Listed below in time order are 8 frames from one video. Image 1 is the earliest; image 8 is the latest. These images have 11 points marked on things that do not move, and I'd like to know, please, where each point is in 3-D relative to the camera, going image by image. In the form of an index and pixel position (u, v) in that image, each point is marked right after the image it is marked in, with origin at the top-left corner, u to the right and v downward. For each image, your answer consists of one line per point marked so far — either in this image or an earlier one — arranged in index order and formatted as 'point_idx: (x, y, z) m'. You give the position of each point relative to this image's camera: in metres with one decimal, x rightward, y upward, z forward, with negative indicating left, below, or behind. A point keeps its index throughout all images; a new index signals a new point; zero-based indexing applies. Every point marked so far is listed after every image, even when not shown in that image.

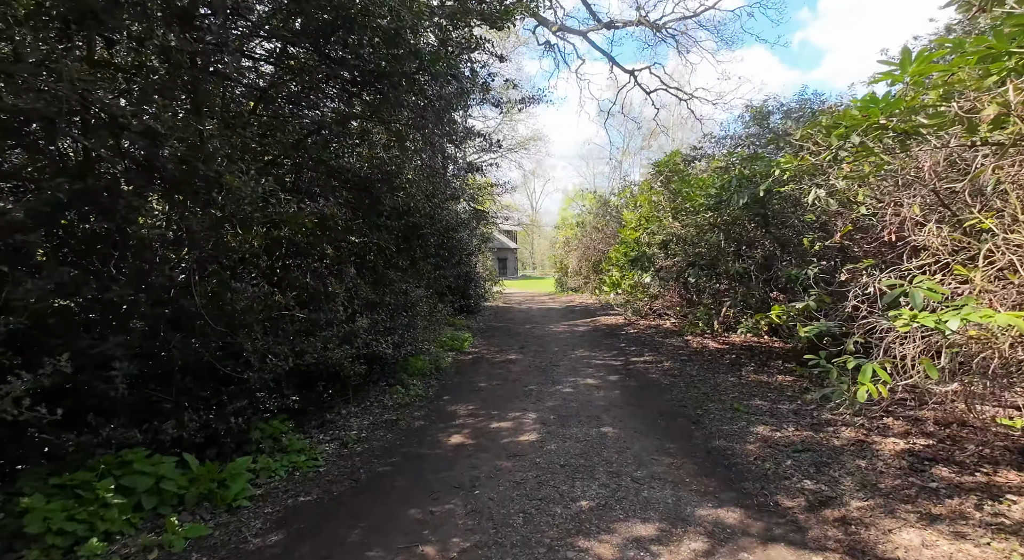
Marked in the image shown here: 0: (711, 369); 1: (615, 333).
0: (+2.8, -1.2, +7.7) m
1: (+2.0, -1.1, +11.1) m
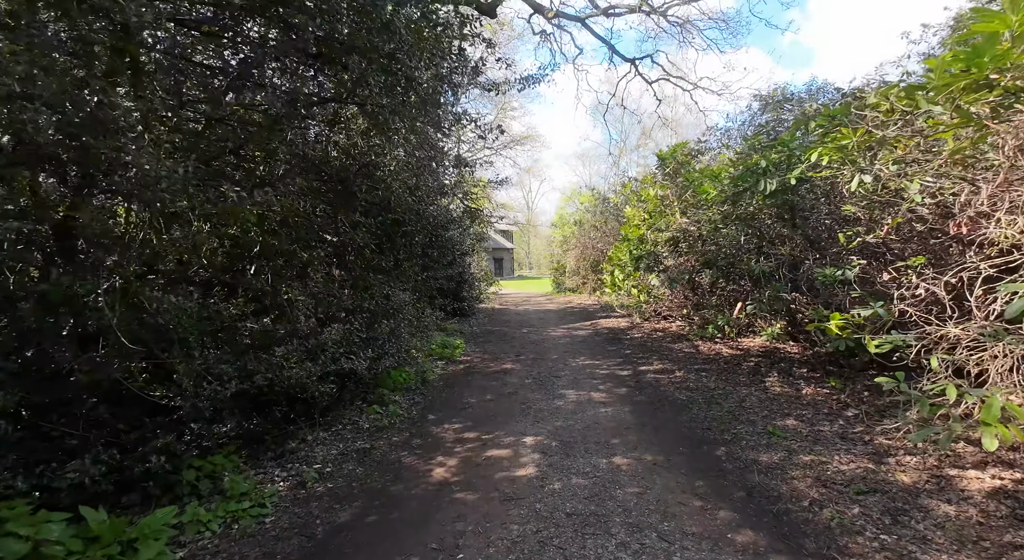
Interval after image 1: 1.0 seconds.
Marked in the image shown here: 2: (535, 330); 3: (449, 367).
0: (+2.7, -1.2, +6.9) m
1: (+1.9, -1.1, +10.2) m
2: (+0.5, -1.1, +12.3) m
3: (-1.0, -1.3, +8.2) m
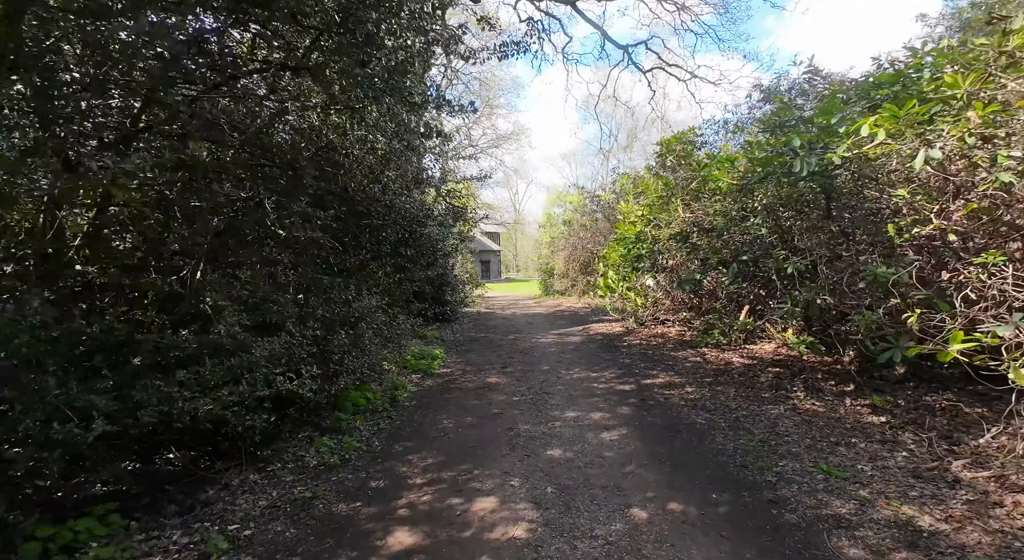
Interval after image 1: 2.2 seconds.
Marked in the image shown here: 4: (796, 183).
0: (+2.5, -1.2, +5.9) m
1: (+1.7, -1.1, +9.2) m
2: (+0.2, -1.1, +11.3) m
3: (-1.2, -1.3, +7.1) m
4: (+2.9, +1.0, +5.7) m
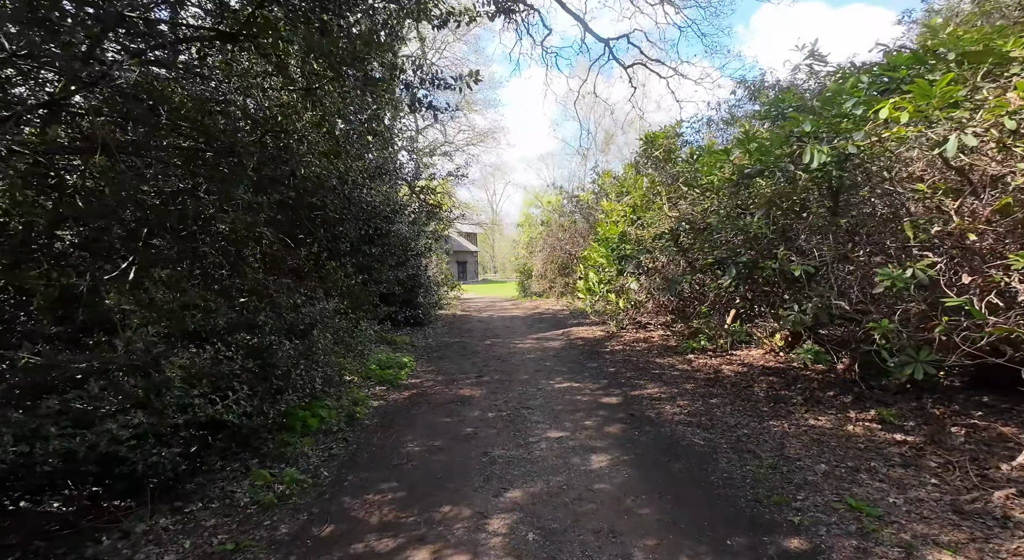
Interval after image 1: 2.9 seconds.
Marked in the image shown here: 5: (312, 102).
0: (+2.3, -1.2, +5.4) m
1: (+1.3, -1.1, +8.7) m
2: (-0.3, -1.1, +10.6) m
3: (-1.4, -1.3, +6.4) m
4: (+2.7, +1.0, +5.2) m
5: (-2.0, +1.7, +5.6) m
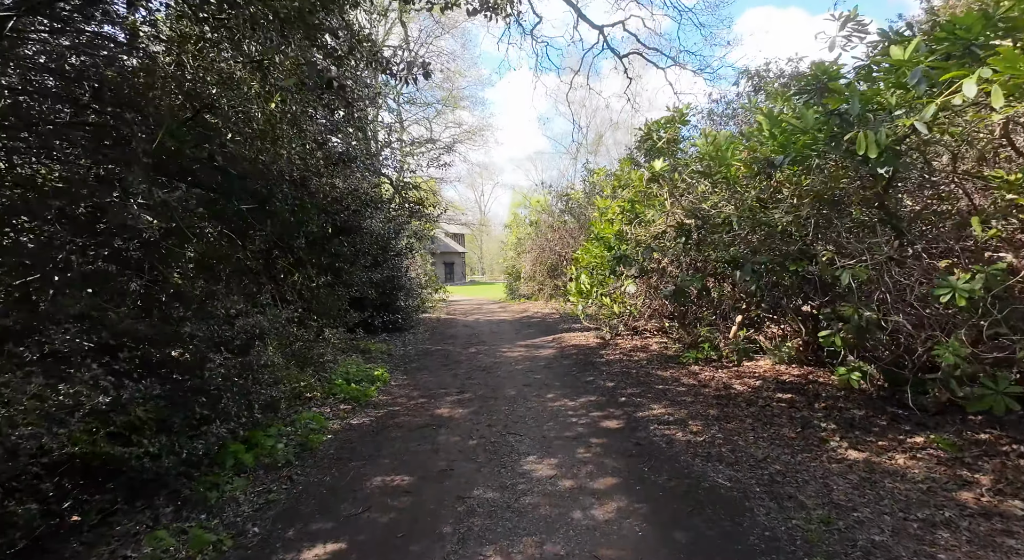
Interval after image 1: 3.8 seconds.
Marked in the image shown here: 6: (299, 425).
0: (+2.2, -1.3, +4.6) m
1: (+1.1, -1.2, +7.8) m
2: (-0.5, -1.2, +9.8) m
3: (-1.6, -1.3, +5.6) m
4: (+2.6, +0.9, +4.4) m
5: (-2.1, +1.7, +4.7) m
6: (-1.9, -1.3, +4.9) m
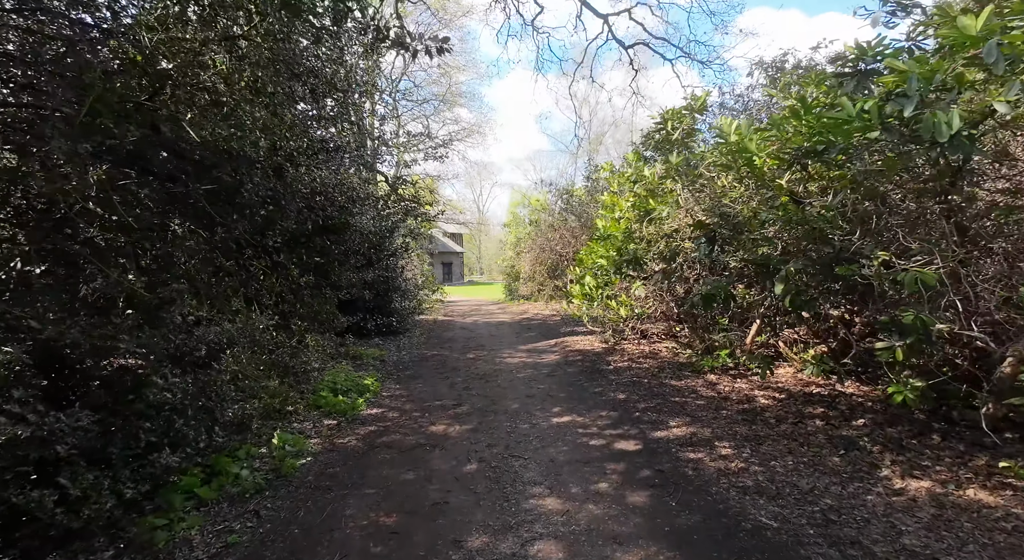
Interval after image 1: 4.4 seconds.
0: (+2.2, -1.3, +4.0) m
1: (+1.1, -1.2, +7.3) m
2: (-0.5, -1.2, +9.2) m
3: (-1.6, -1.3, +5.0) m
4: (+2.6, +0.9, +3.8) m
5: (-2.1, +1.7, +4.1) m
6: (-1.9, -1.3, +4.4) m
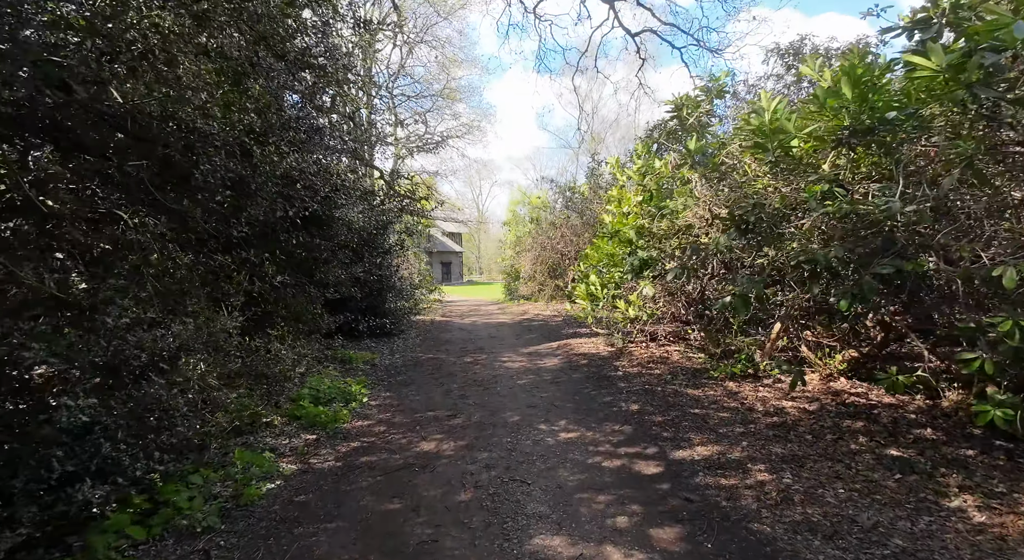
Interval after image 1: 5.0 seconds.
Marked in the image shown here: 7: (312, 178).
0: (+2.2, -1.3, +3.4) m
1: (+1.2, -1.2, +6.7) m
2: (-0.5, -1.2, +8.6) m
3: (-1.6, -1.3, +4.4) m
4: (+2.6, +0.9, +3.3) m
5: (-2.1, +1.7, +3.5) m
6: (-1.9, -1.3, +3.8) m
7: (-1.8, +1.0, +5.2) m
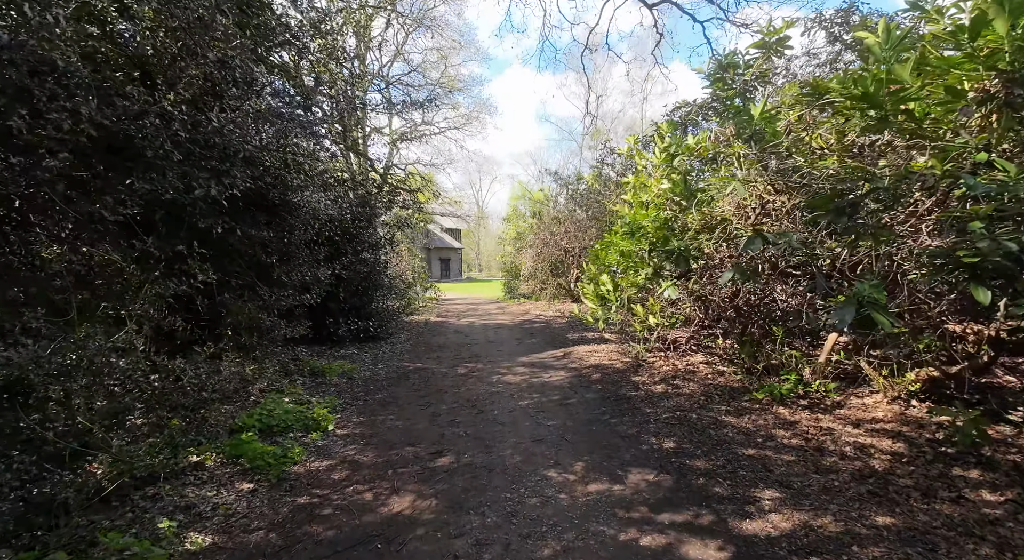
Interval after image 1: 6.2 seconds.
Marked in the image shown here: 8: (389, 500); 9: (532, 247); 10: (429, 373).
0: (+2.2, -1.3, +2.3) m
1: (+1.2, -1.2, +5.6) m
2: (-0.5, -1.2, +7.5) m
3: (-1.5, -1.3, +3.3) m
4: (+2.6, +0.9, +2.1) m
5: (-2.0, +1.8, +2.4) m
6: (-1.8, -1.3, +2.6) m
7: (-1.8, +1.0, +4.0) m
8: (-0.7, -1.3, +3.3) m
9: (+0.6, +1.0, +16.5) m
10: (-1.1, -1.2, +7.1) m
